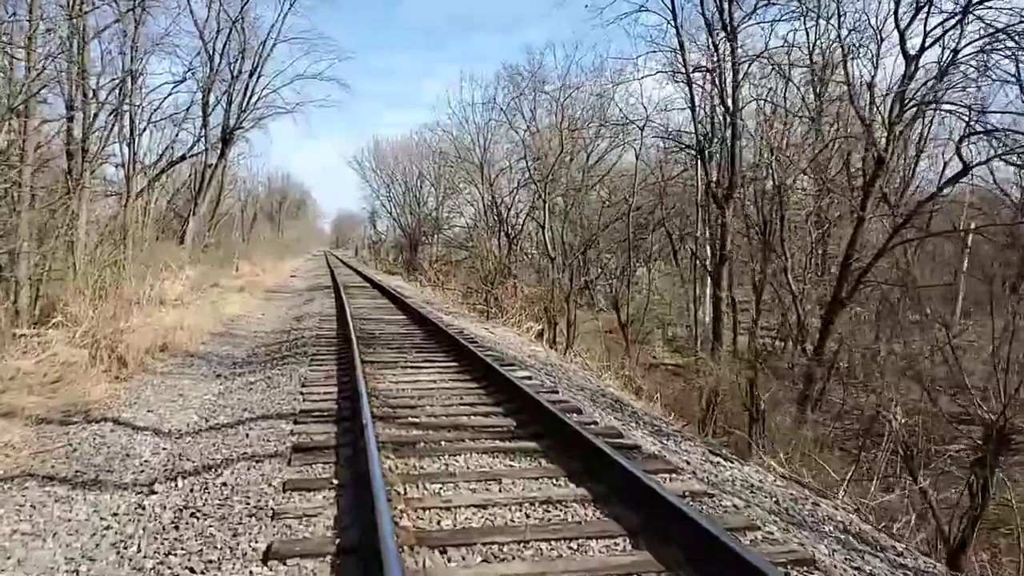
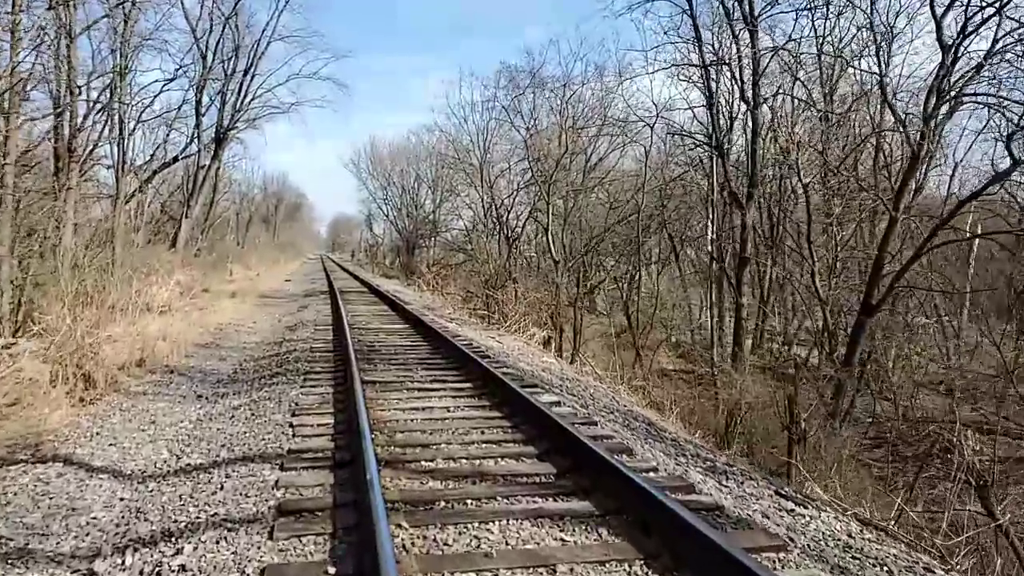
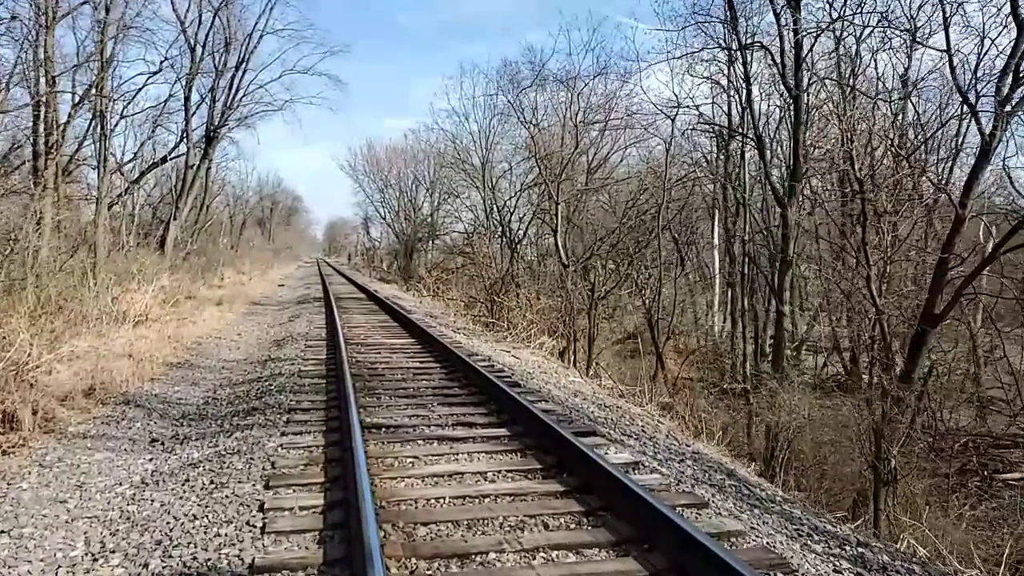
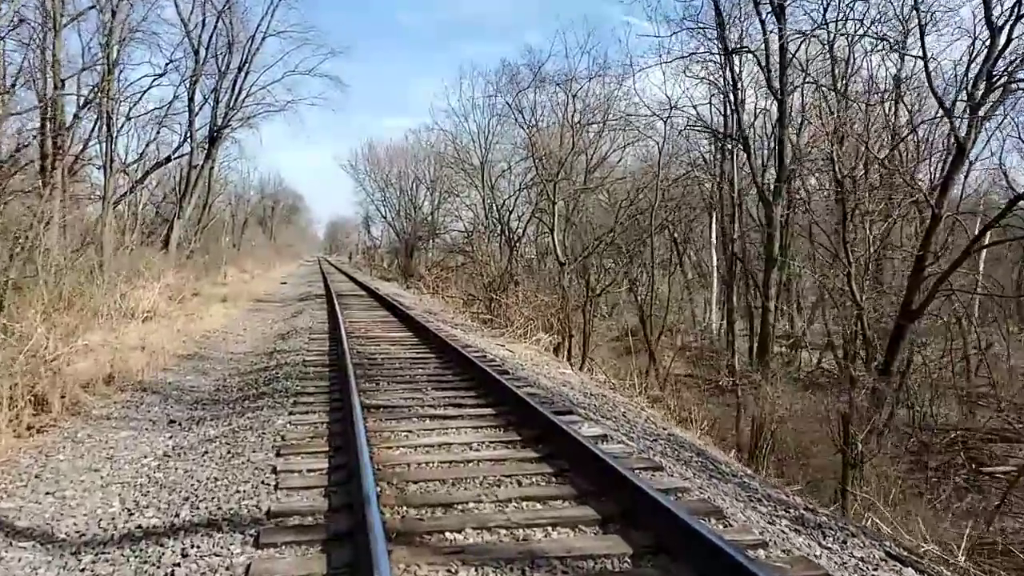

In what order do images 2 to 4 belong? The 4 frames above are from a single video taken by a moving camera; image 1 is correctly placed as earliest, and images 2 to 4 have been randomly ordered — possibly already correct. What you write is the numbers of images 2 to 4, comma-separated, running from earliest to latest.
2, 4, 3
